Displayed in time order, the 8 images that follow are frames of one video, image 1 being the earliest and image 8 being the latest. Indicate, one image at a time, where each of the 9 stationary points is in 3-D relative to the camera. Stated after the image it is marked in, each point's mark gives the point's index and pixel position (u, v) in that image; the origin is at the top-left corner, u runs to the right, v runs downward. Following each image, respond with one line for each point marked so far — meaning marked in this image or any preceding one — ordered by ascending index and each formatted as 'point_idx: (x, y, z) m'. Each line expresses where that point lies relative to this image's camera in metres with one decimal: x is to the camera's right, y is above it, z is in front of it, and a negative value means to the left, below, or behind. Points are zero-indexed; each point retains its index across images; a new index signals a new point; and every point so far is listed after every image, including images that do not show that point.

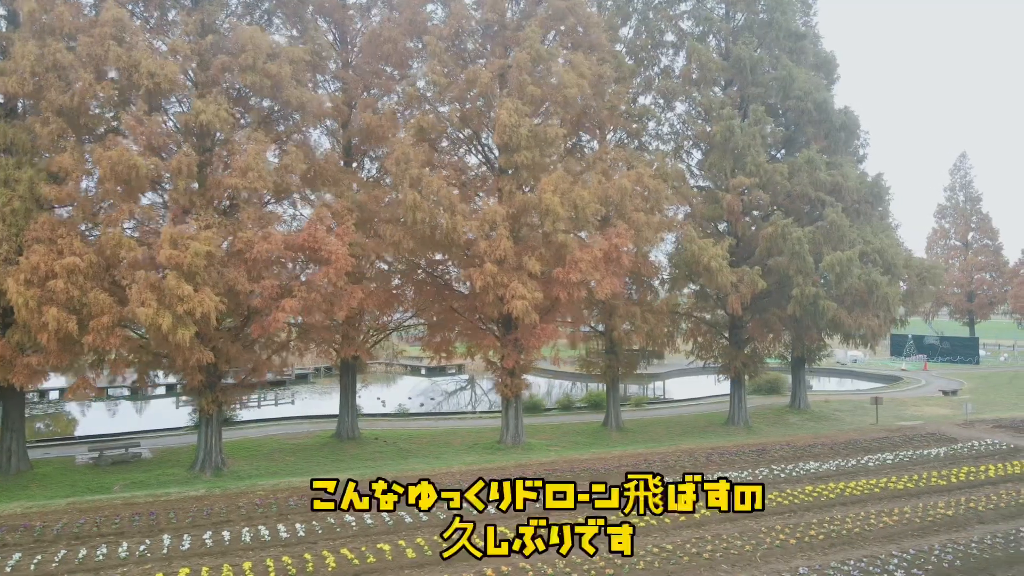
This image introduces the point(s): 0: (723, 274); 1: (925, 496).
0: (+5.6, +0.4, +17.0) m
1: (+8.0, -4.1, +12.4) m
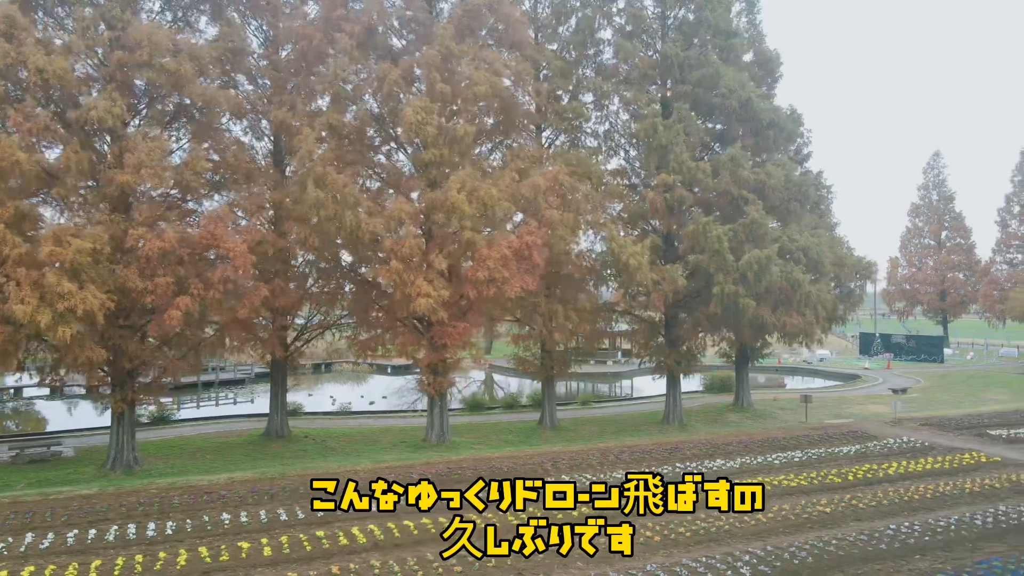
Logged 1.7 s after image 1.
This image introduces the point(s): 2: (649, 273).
0: (+3.5, +0.4, +17.0) m
1: (+5.9, -4.0, +12.4) m
2: (+3.7, +0.4, +17.2) m
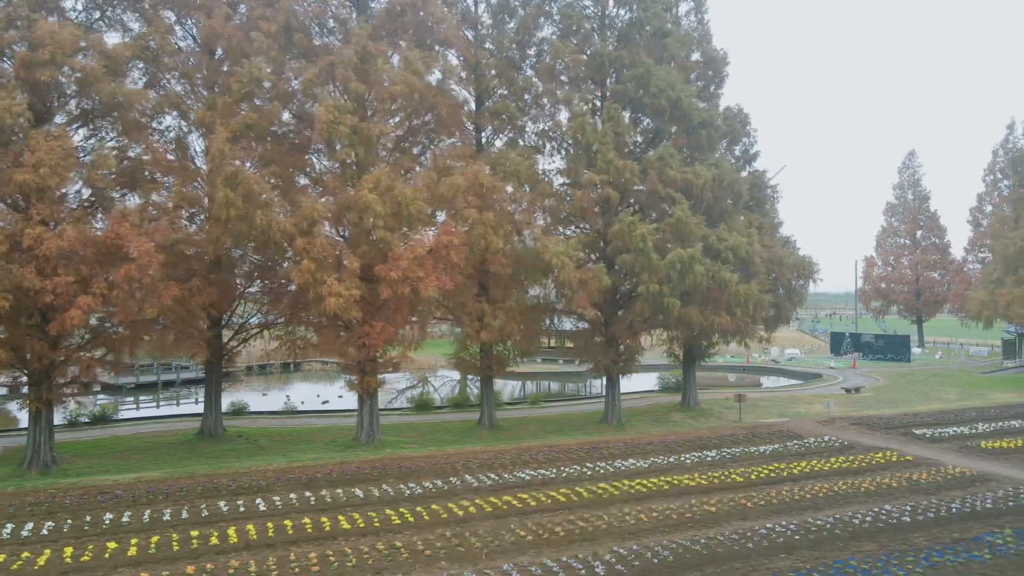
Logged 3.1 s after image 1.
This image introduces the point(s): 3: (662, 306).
0: (+1.4, +0.4, +17.0) m
1: (+3.8, -4.0, +12.4) m
2: (+1.7, +0.5, +17.2) m
3: (+4.1, -0.5, +17.3) m
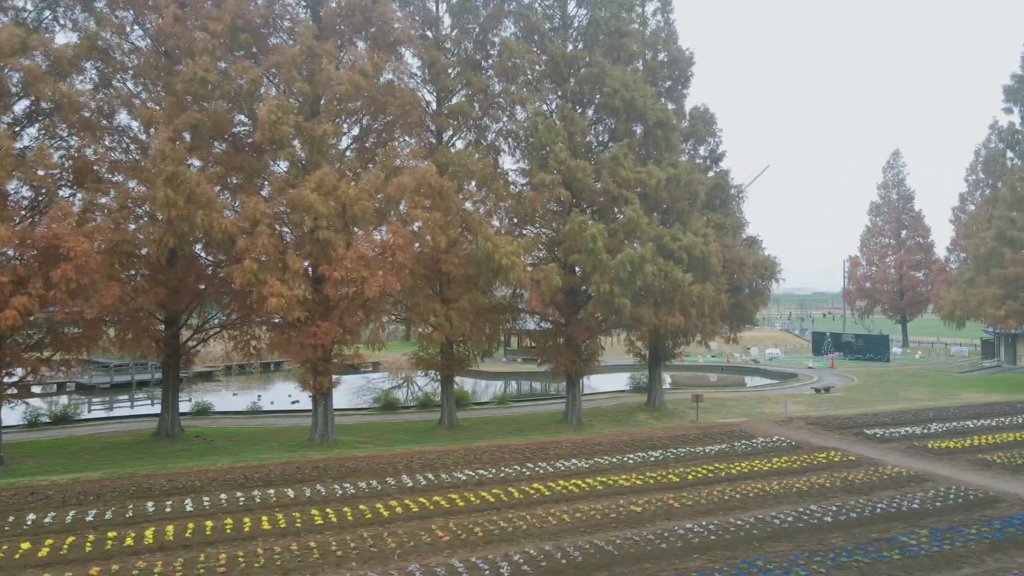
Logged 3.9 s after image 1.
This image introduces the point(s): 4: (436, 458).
0: (+0.1, +0.4, +17.0) m
1: (+2.5, -4.0, +12.4) m
2: (+0.3, +0.5, +17.1) m
3: (+2.8, -0.5, +17.3) m
4: (-1.8, -4.1, +15.4) m
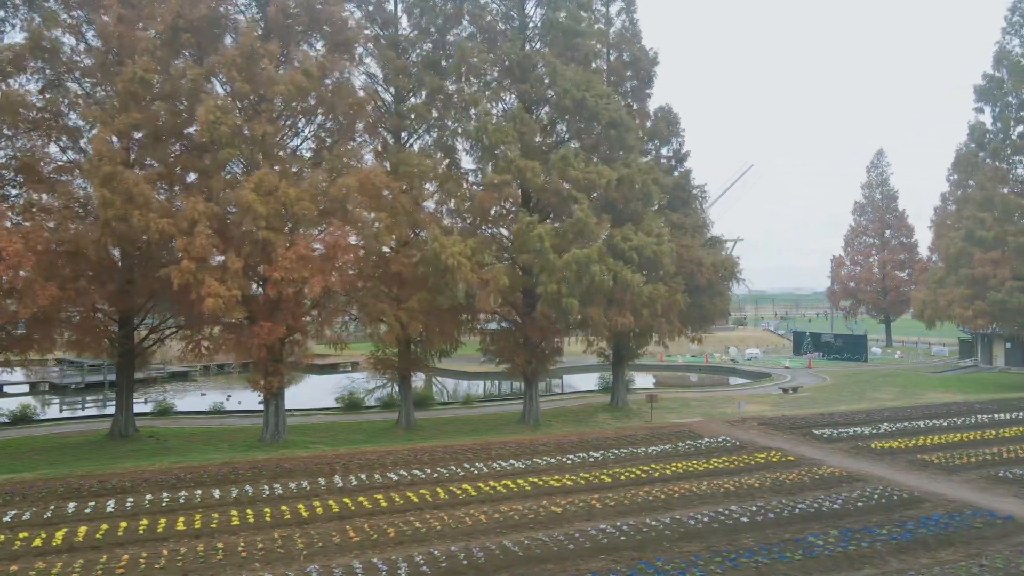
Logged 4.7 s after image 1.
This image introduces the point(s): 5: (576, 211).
0: (-1.3, +0.4, +17.0) m
1: (+1.1, -4.0, +12.4) m
2: (-1.1, +0.4, +17.1) m
3: (+1.3, -0.5, +17.3) m
4: (-3.3, -4.1, +15.4) m
5: (+1.8, +2.1, +17.7) m
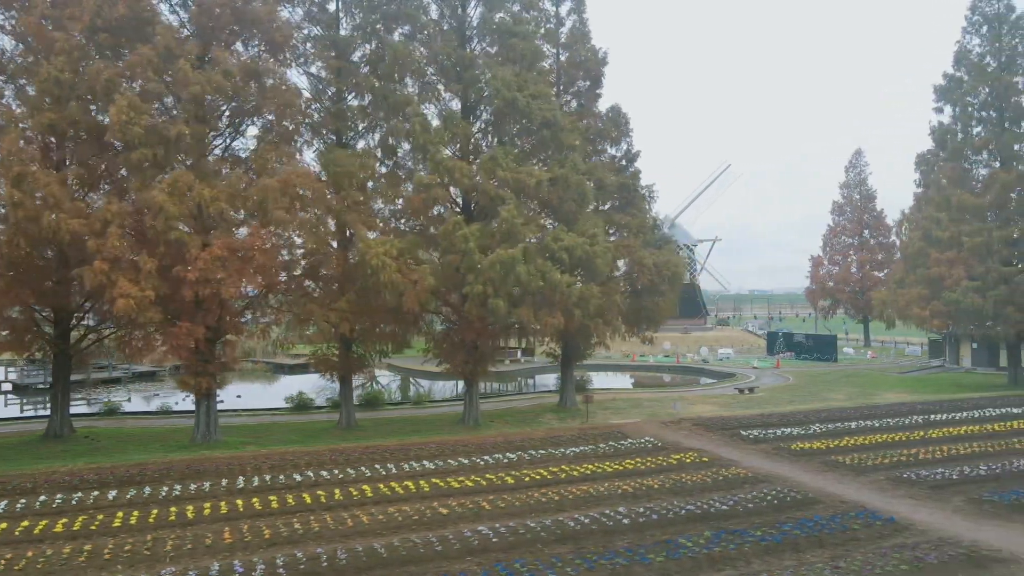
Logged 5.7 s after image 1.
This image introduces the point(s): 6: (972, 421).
0: (-3.3, +0.4, +17.0) m
1: (-0.9, -4.0, +12.4) m
2: (-3.1, +0.4, +17.1) m
3: (-0.7, -0.5, +17.3) m
4: (-5.3, -4.1, +15.3) m
5: (-0.2, +2.1, +17.7) m
6: (+14.2, -4.1, +19.6) m
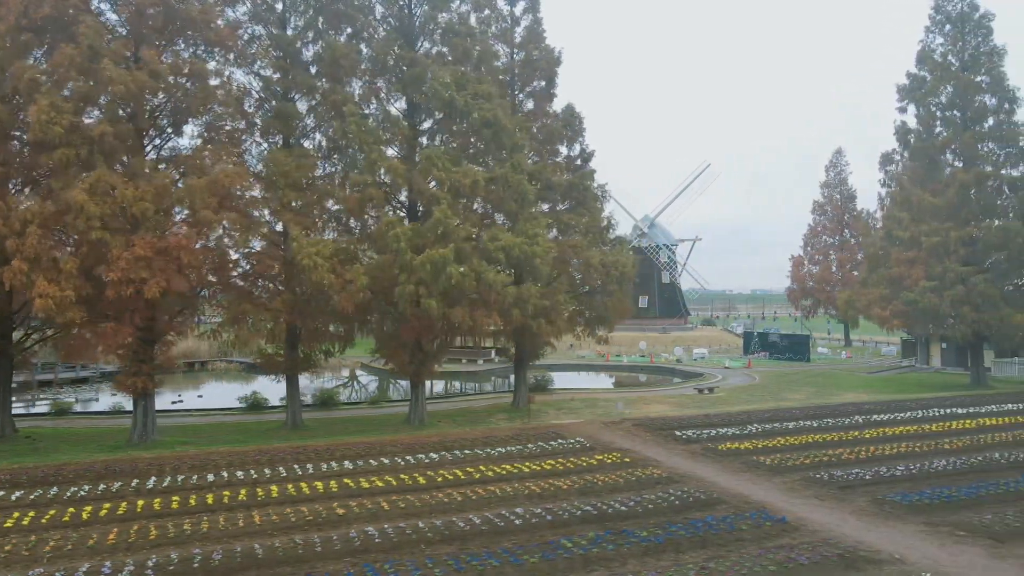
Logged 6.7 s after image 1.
0: (-5.1, +0.4, +16.9) m
1: (-2.7, -4.0, +12.4) m
2: (-4.9, +0.4, +17.1) m
3: (-2.5, -0.5, +17.2) m
4: (-7.1, -4.1, +15.3) m
5: (-2.1, +2.1, +17.6) m
6: (+12.3, -4.1, +19.6) m
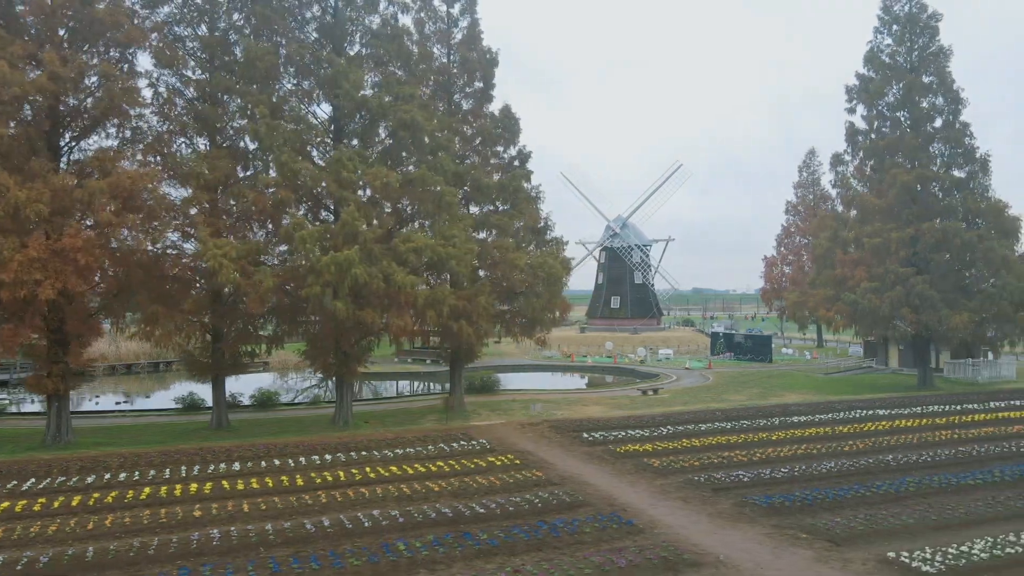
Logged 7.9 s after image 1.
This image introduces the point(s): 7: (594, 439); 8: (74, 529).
0: (-7.7, +0.4, +17.0) m
1: (-5.3, -4.1, +12.4) m
2: (-7.4, +0.4, +17.1) m
3: (-5.0, -0.5, +17.2) m
4: (-9.6, -4.2, +15.3) m
5: (-4.6, +2.1, +17.6) m
6: (+9.8, -4.1, +19.5) m
7: (+2.2, -4.1, +17.2) m
8: (-7.3, -4.0, +10.6) m
